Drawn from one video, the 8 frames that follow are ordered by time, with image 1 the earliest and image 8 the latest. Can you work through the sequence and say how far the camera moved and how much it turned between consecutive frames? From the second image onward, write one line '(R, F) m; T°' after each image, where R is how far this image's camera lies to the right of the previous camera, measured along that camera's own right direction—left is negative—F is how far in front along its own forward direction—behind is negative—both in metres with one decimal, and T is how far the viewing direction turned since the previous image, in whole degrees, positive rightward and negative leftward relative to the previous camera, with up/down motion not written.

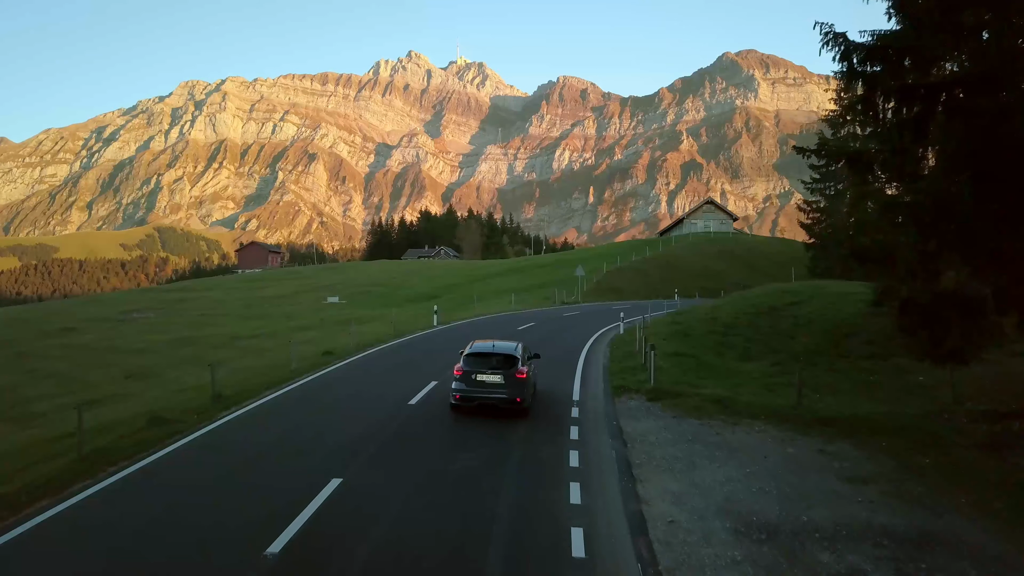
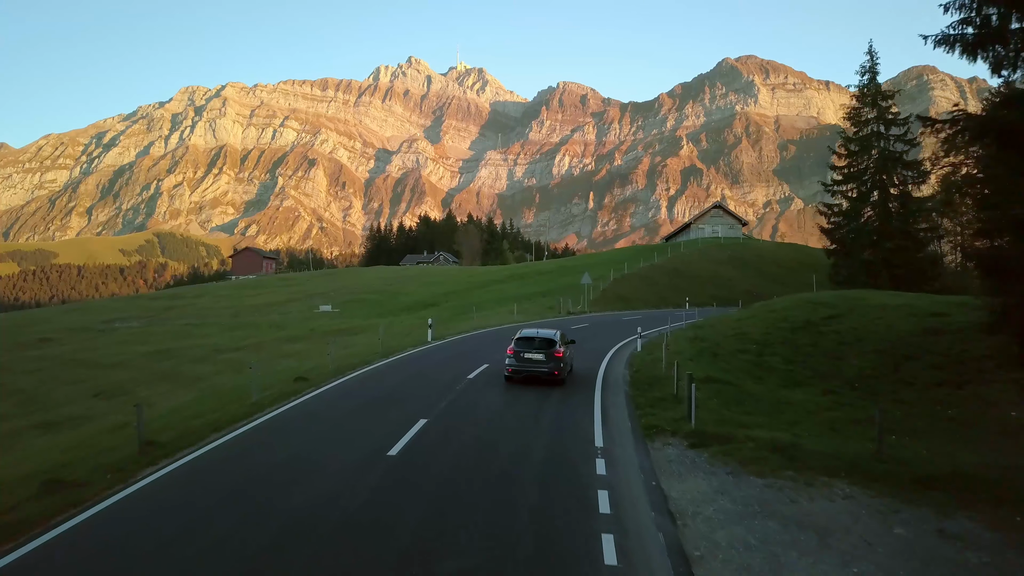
(-0.1, +3.1) m; 0°
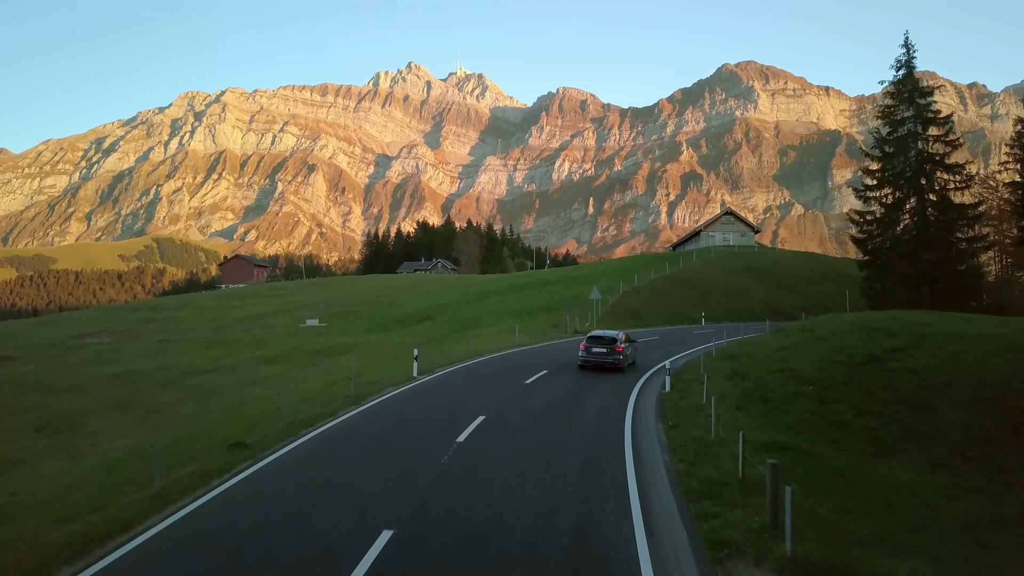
(-0.1, +4.3) m; 0°
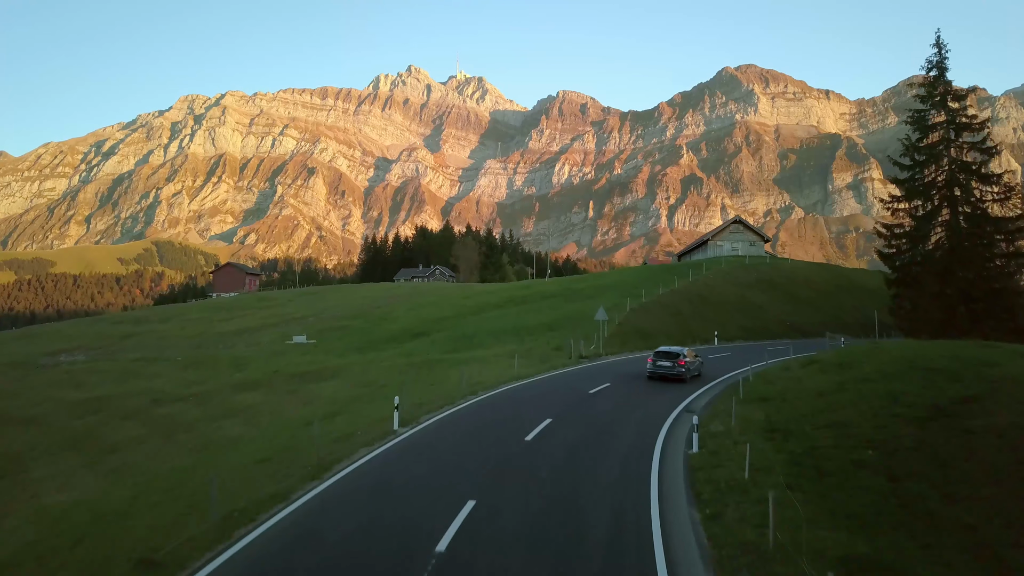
(0.0, +3.3) m; 0°
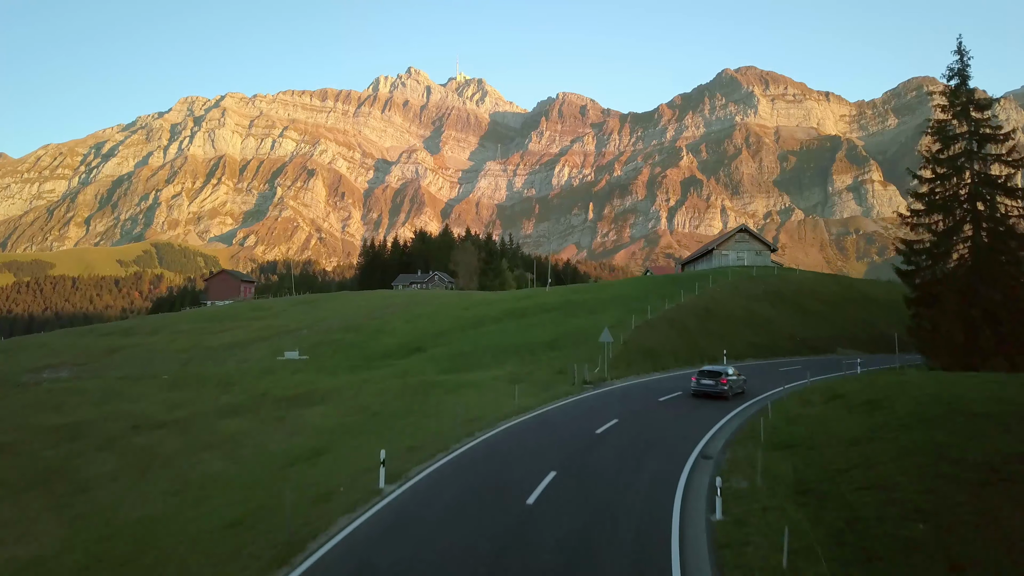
(0.0, +2.0) m; 0°
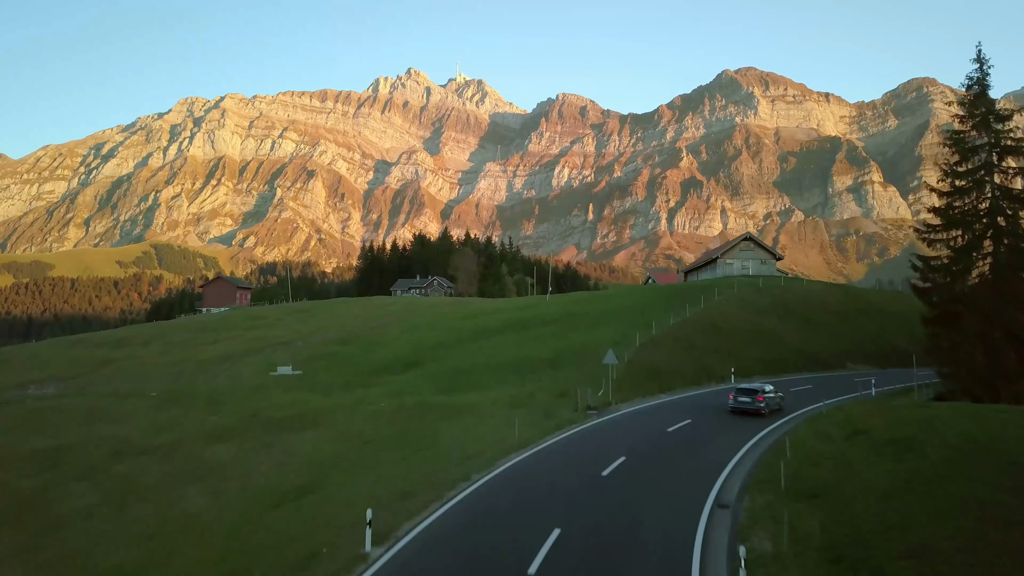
(0.0, +1.6) m; 0°
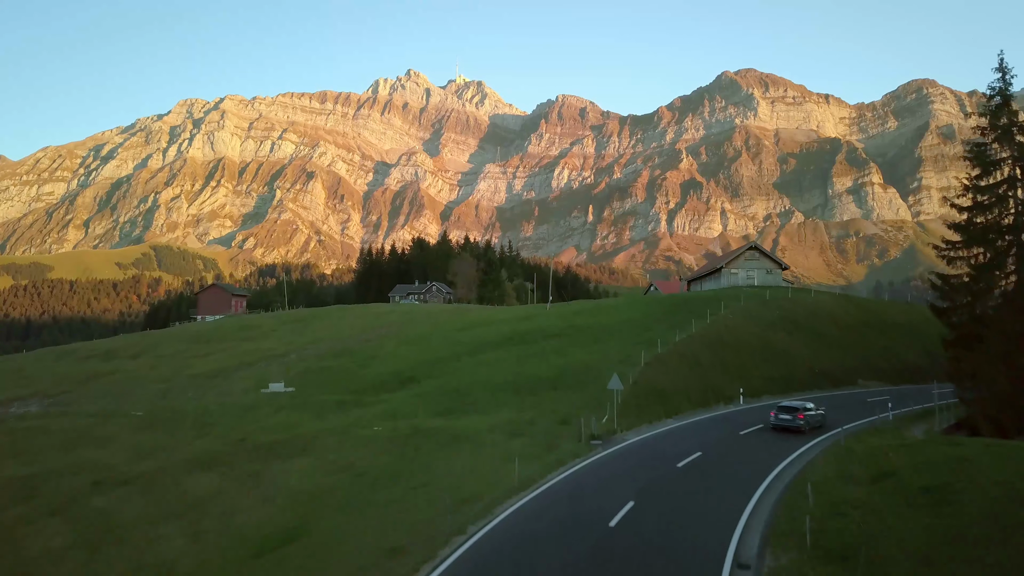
(0.0, +1.7) m; 0°
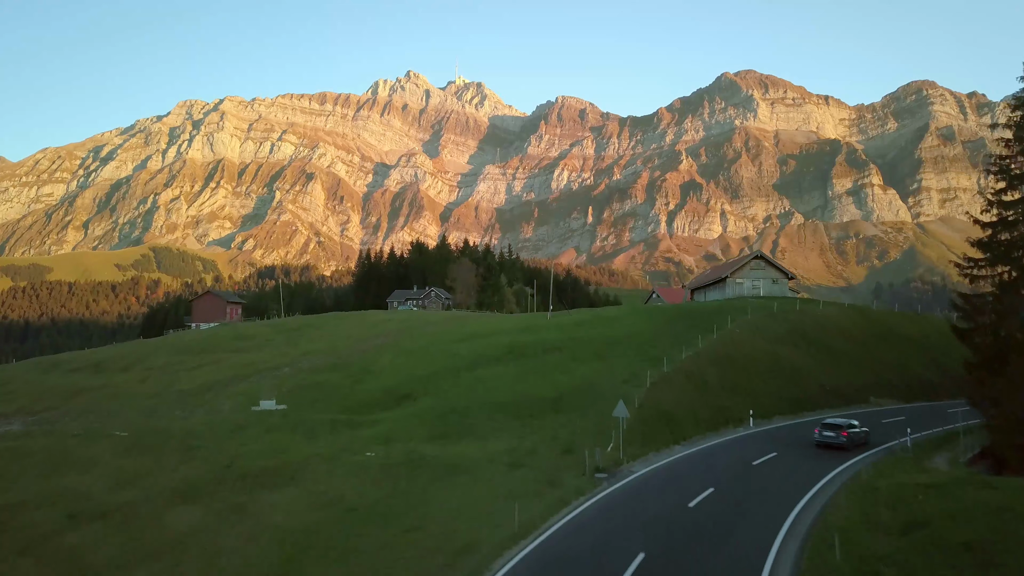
(0.0, +1.8) m; 0°
